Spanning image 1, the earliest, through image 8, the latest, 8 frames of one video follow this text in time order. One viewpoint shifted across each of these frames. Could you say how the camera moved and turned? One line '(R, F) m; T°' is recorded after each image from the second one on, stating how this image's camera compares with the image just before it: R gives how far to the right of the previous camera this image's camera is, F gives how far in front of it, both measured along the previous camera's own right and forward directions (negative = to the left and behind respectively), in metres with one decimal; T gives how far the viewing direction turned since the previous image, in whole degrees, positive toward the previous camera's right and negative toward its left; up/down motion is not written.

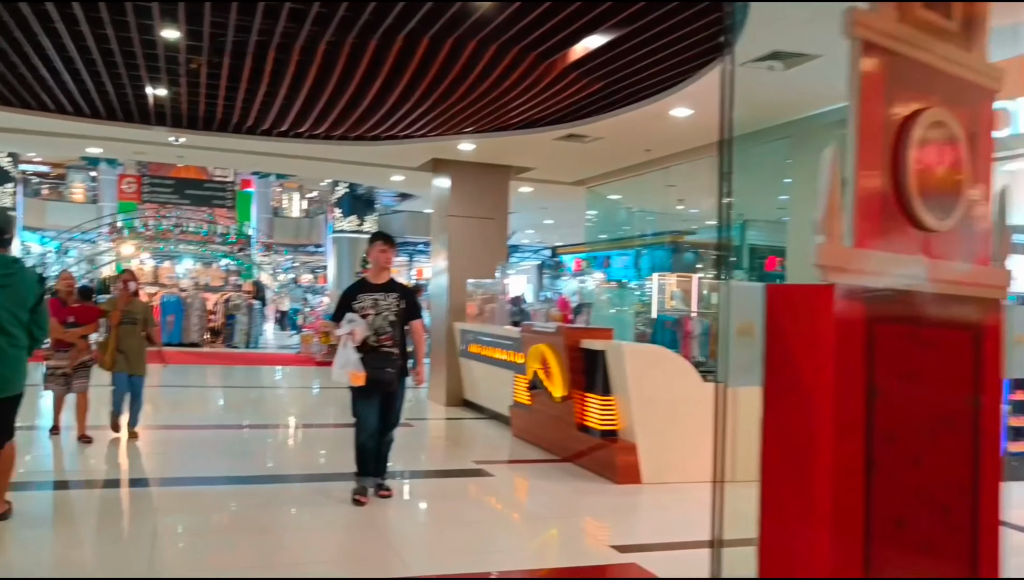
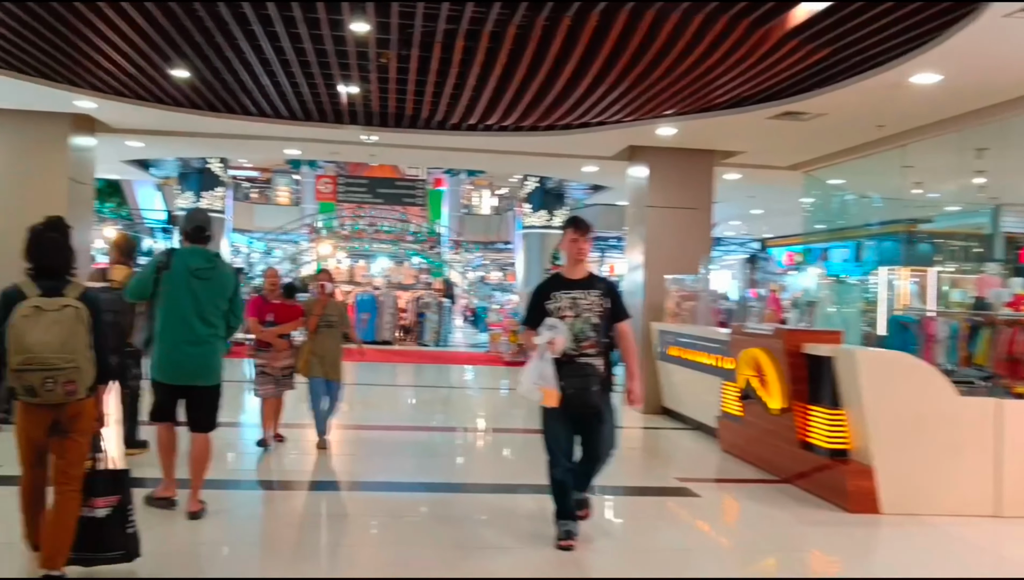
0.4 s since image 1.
(-0.1, +0.5) m; -12°
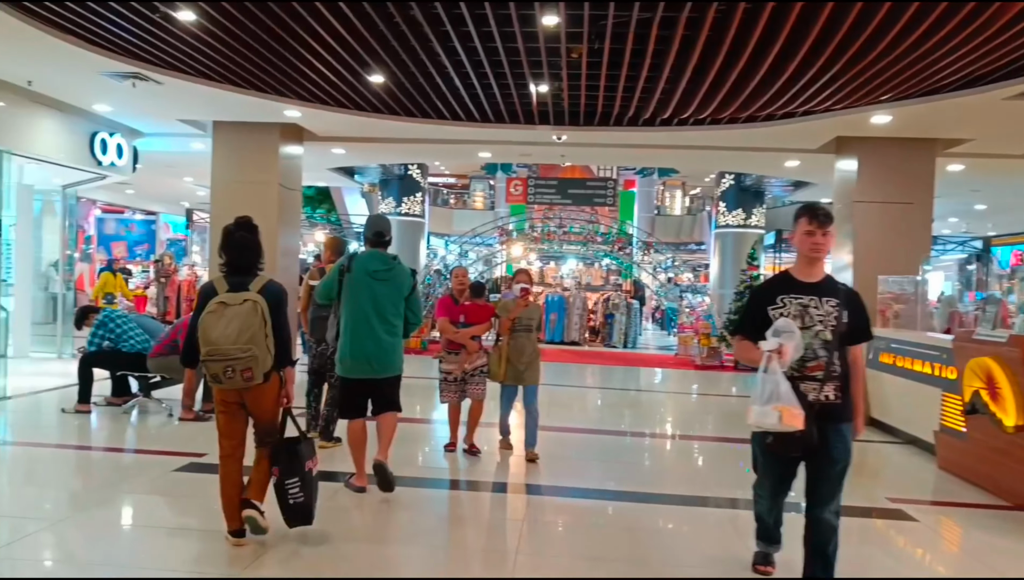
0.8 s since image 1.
(0.0, +0.2) m; -12°
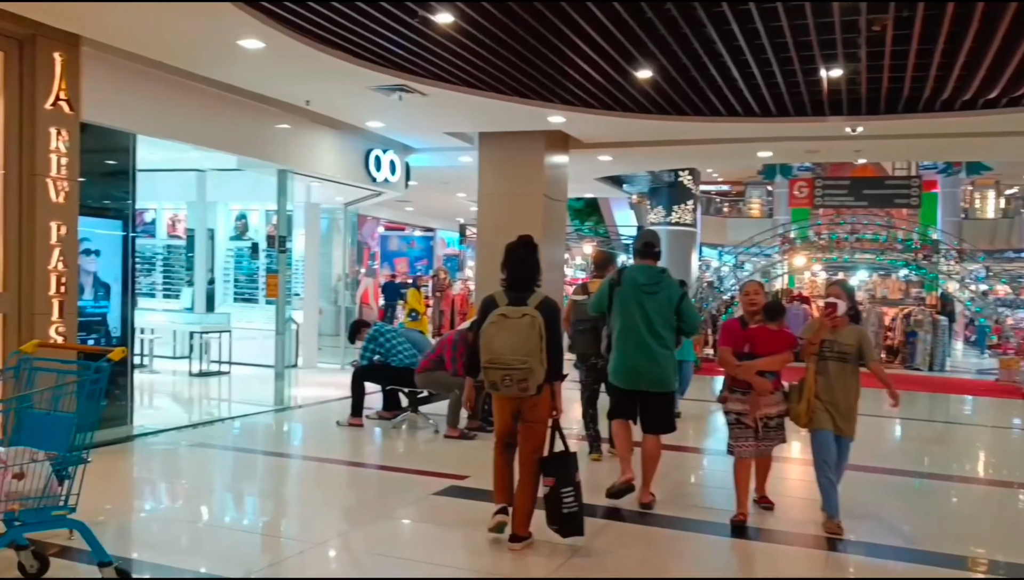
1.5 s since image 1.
(-0.1, +0.4) m; -17°
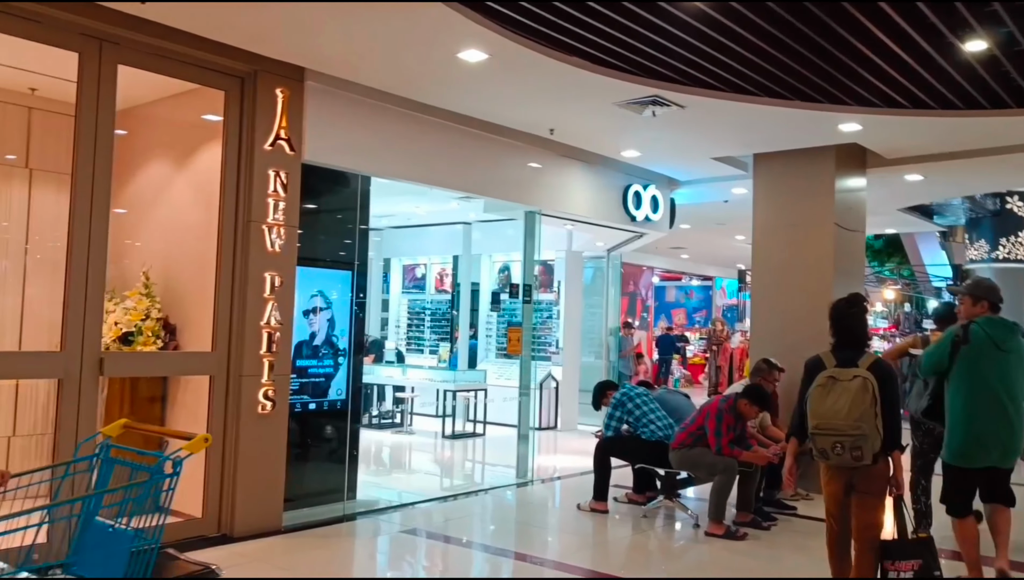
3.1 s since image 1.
(0.0, +1.1) m; -18°
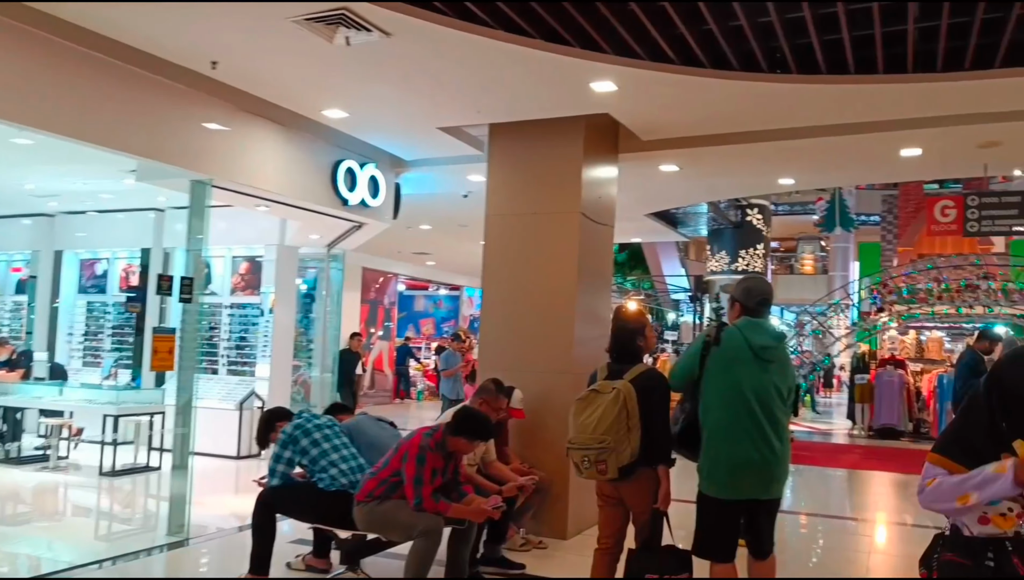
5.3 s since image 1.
(+0.5, +1.3) m; +16°
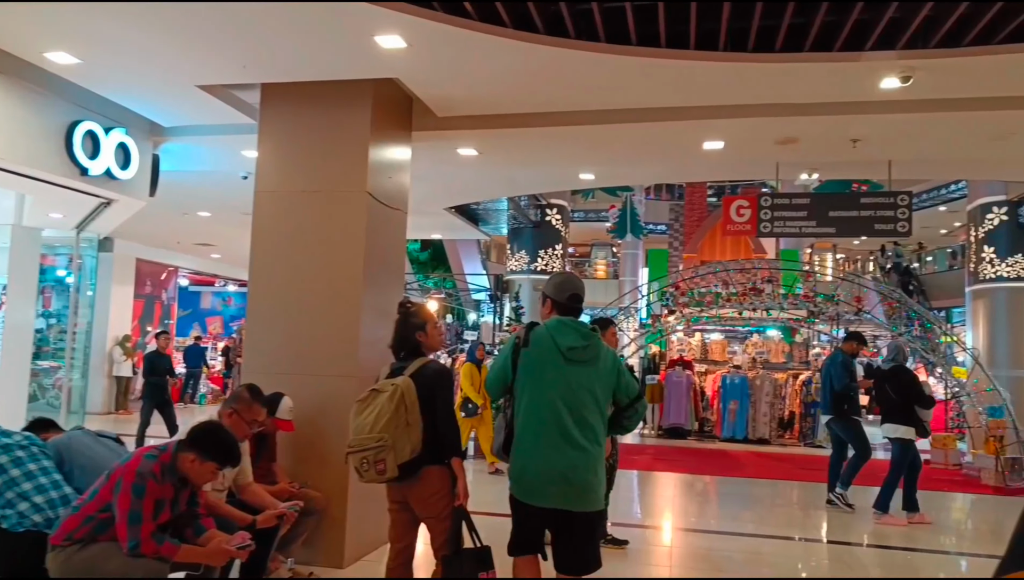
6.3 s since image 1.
(+0.1, +0.6) m; +13°
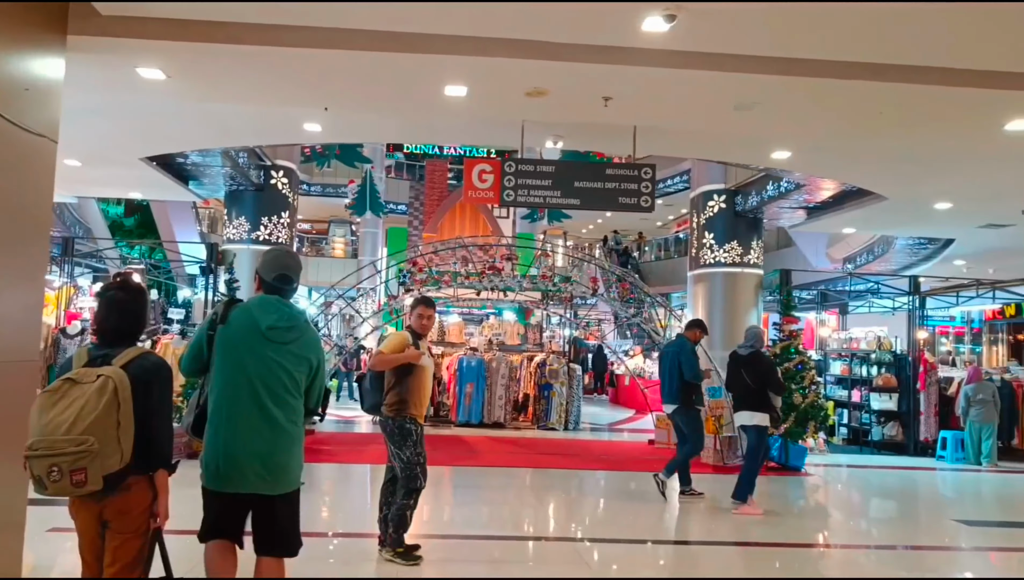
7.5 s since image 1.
(+0.2, +0.9) m; +17°
